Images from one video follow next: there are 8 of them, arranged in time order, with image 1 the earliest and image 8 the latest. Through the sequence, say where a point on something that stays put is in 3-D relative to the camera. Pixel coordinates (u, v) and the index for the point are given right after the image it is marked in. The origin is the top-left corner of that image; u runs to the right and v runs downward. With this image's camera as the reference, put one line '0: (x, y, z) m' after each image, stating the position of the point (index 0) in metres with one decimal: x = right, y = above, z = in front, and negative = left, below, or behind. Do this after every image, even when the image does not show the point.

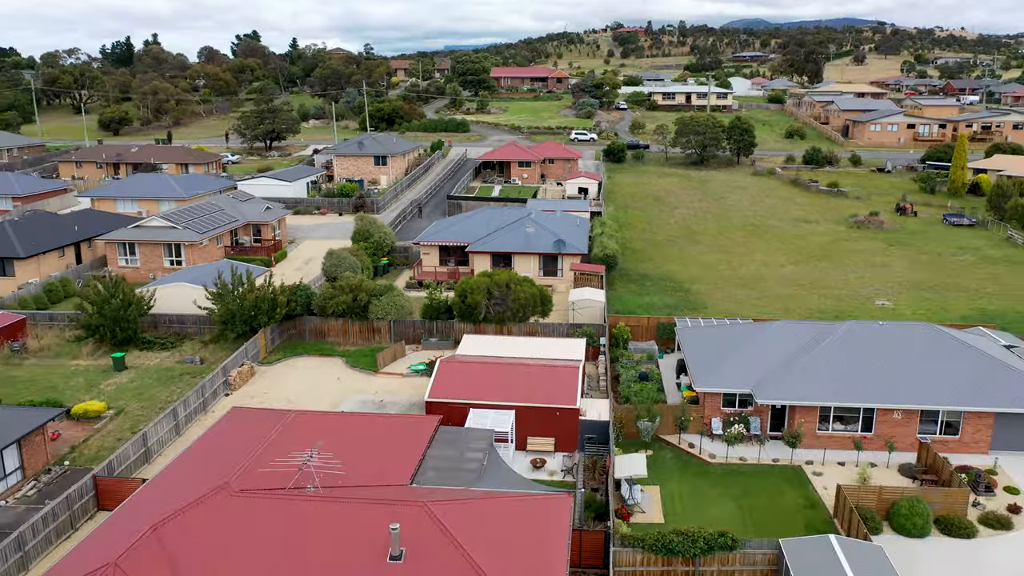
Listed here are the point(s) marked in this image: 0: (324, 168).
0: (-4.3, +2.8, +19.1) m
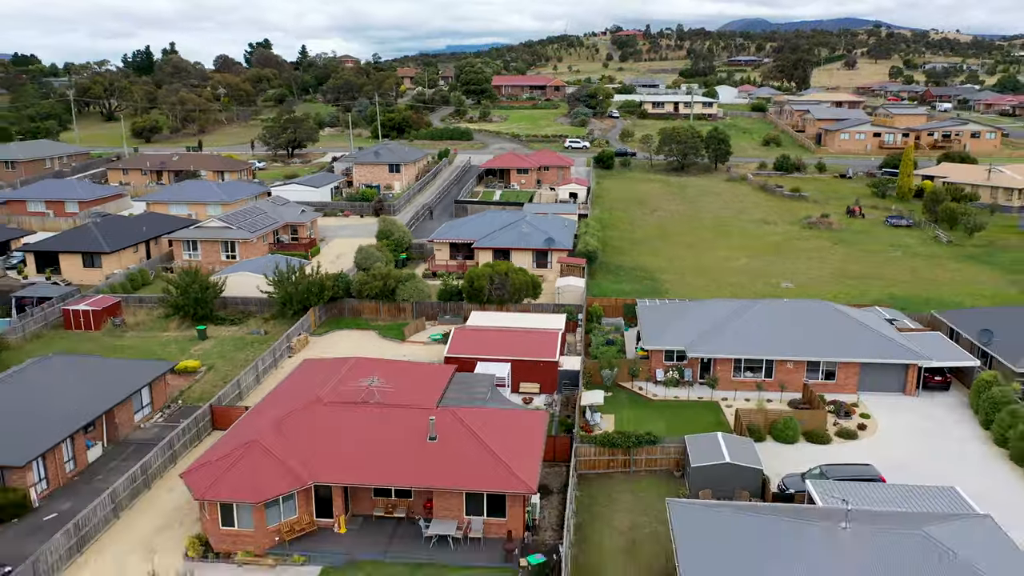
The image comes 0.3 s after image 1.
0: (-4.3, +3.0, +21.4) m
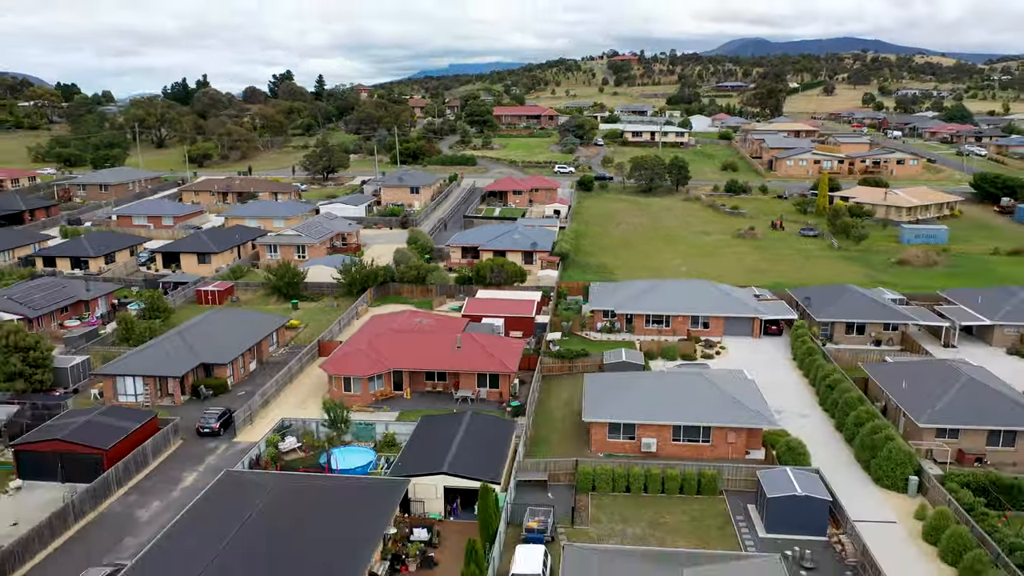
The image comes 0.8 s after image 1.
0: (-4.4, +3.0, +26.4) m
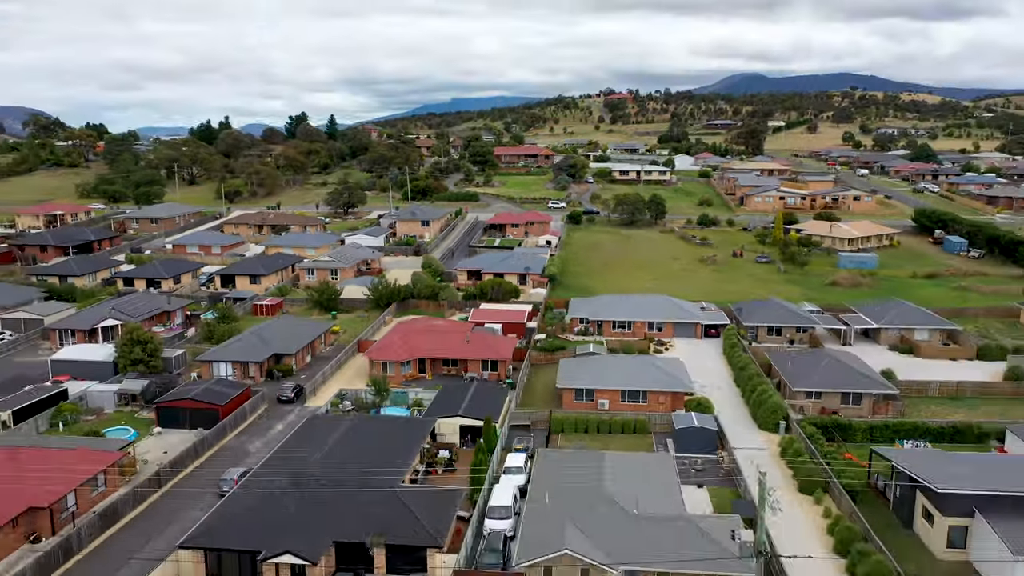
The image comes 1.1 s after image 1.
0: (-4.4, +2.2, +30.3) m
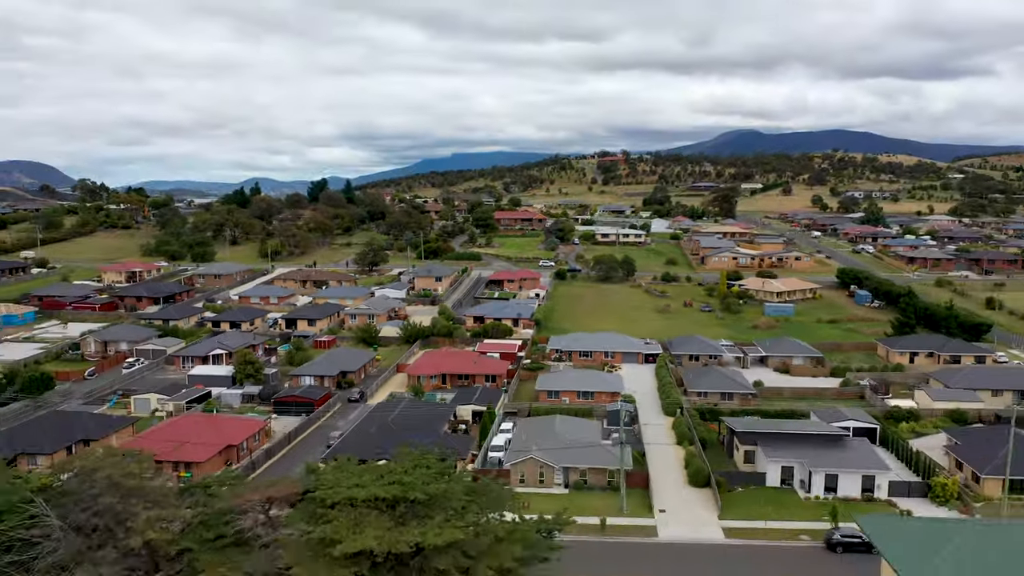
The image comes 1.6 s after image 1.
0: (-4.6, +0.3, +37.3) m
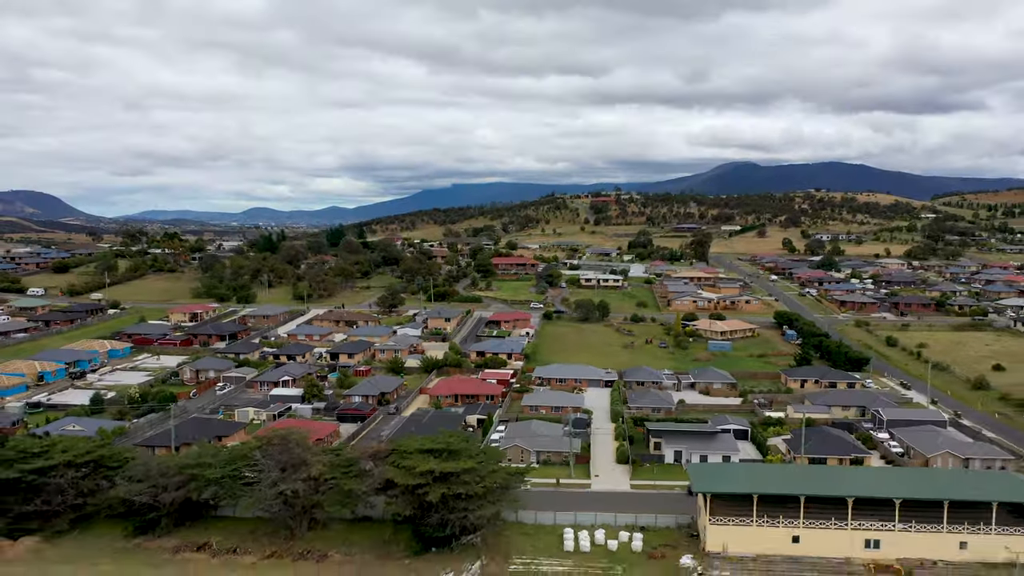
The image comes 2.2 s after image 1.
0: (-4.9, -1.8, +45.5) m
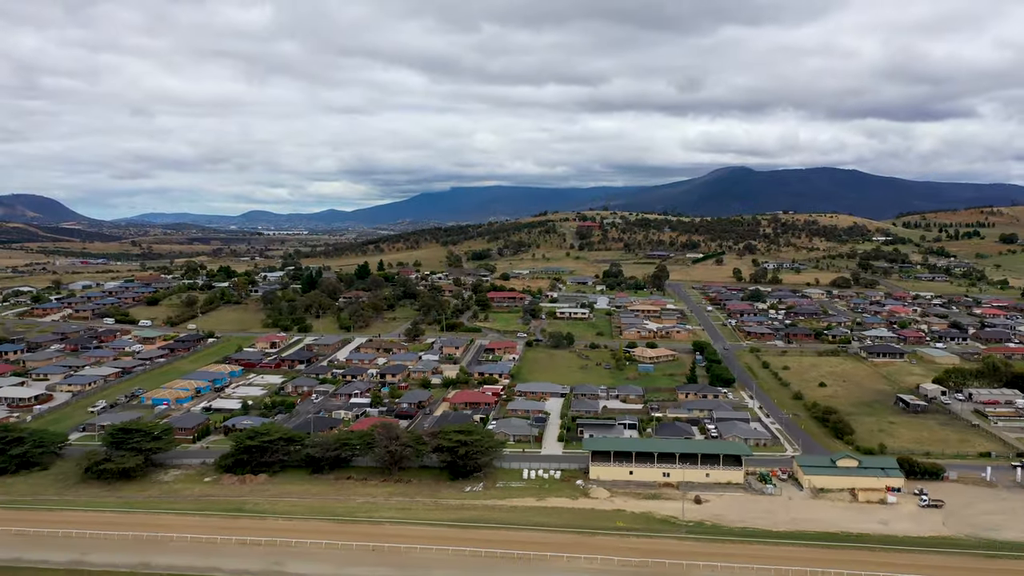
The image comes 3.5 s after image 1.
0: (-5.5, -4.6, +63.3) m
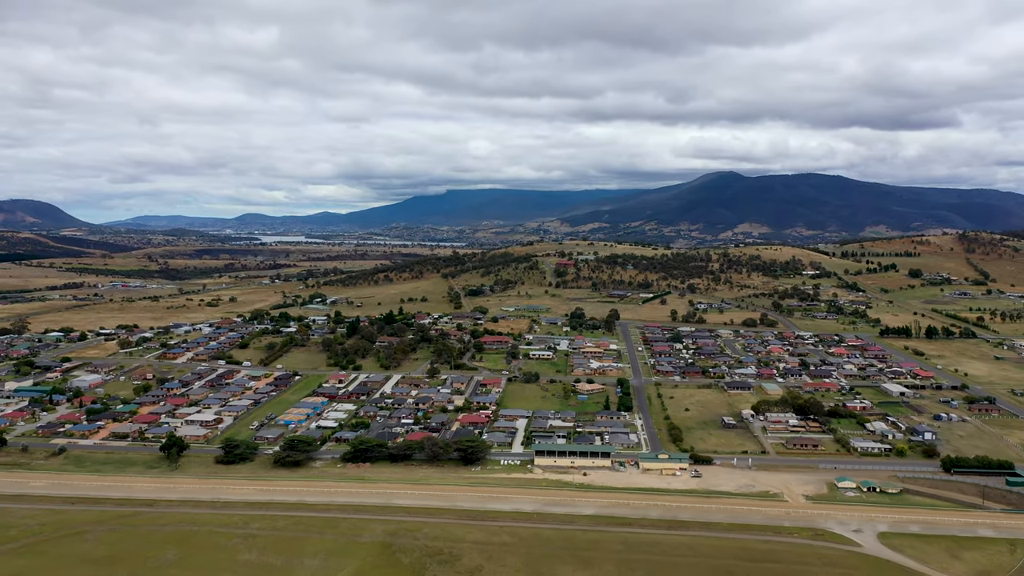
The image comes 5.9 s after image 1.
0: (-7.1, -11.1, +96.3) m
